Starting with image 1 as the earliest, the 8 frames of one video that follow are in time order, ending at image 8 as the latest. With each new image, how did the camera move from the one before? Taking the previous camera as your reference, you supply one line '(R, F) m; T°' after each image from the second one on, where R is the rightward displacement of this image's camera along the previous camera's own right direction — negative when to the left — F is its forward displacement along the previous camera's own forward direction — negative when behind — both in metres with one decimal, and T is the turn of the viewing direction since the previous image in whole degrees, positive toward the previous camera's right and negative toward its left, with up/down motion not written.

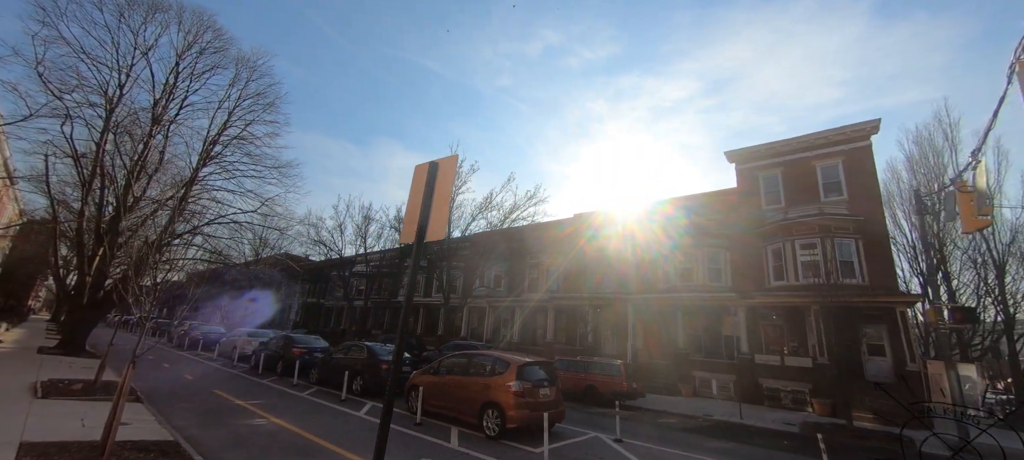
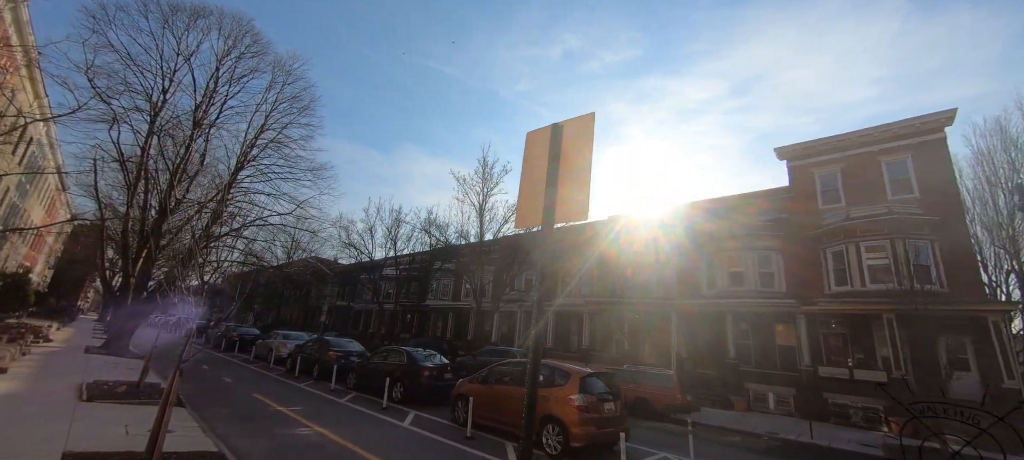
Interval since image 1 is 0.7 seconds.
(-0.6, +0.5) m; -3°
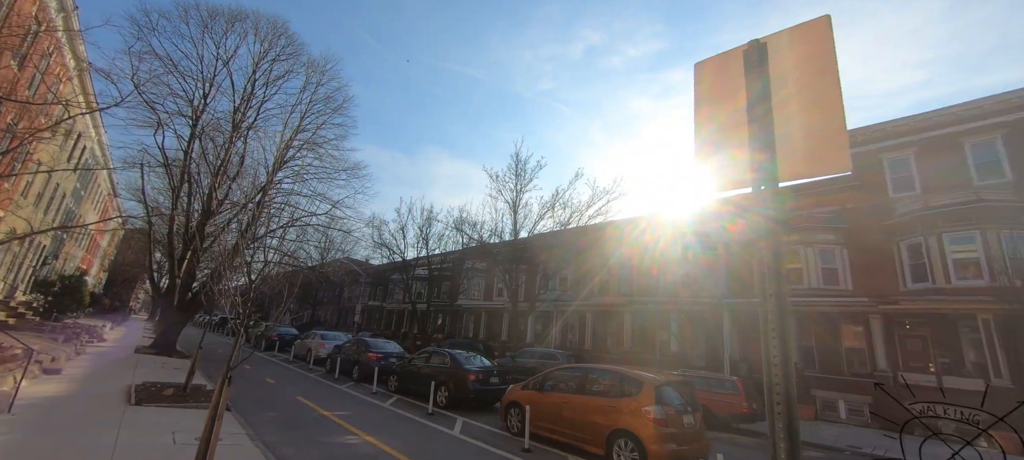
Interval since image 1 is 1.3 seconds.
(-0.5, +0.6) m; -4°
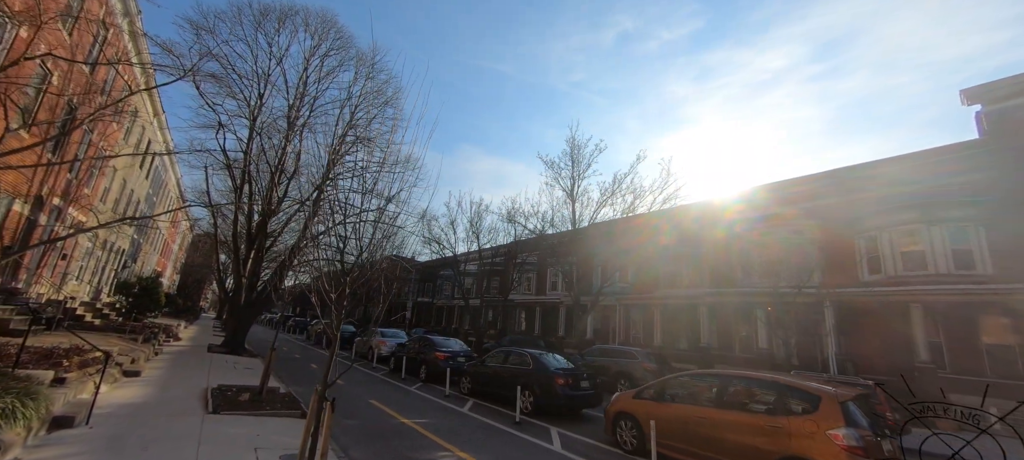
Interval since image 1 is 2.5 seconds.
(-1.0, +1.0) m; -5°
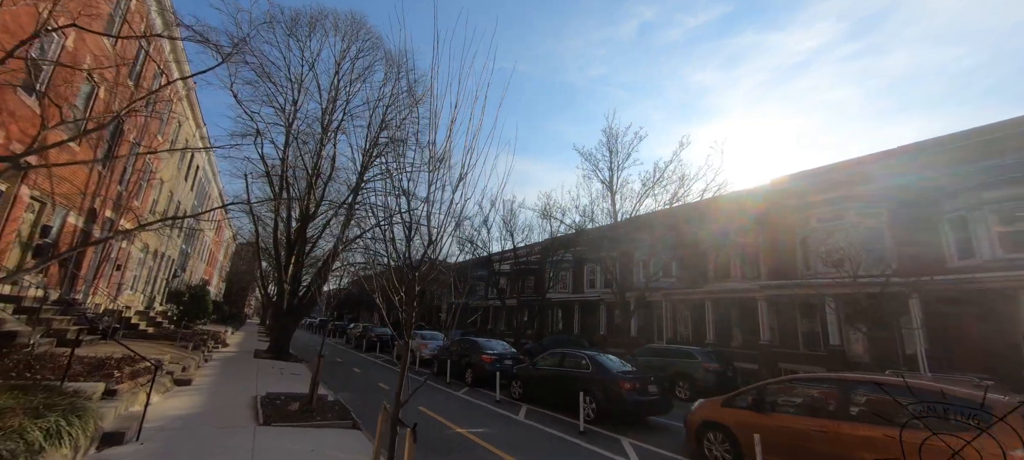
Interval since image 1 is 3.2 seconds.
(-0.5, +0.6) m; -4°
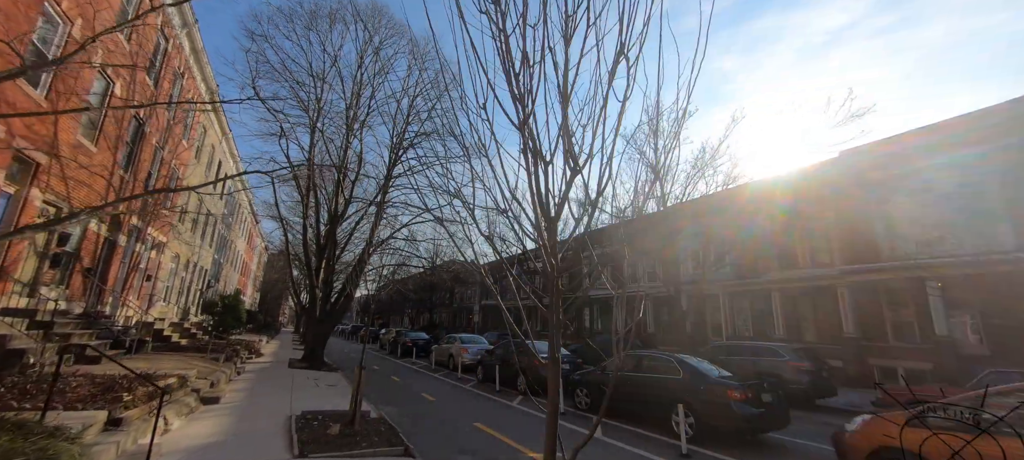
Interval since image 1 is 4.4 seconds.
(-0.7, +1.3) m; -3°
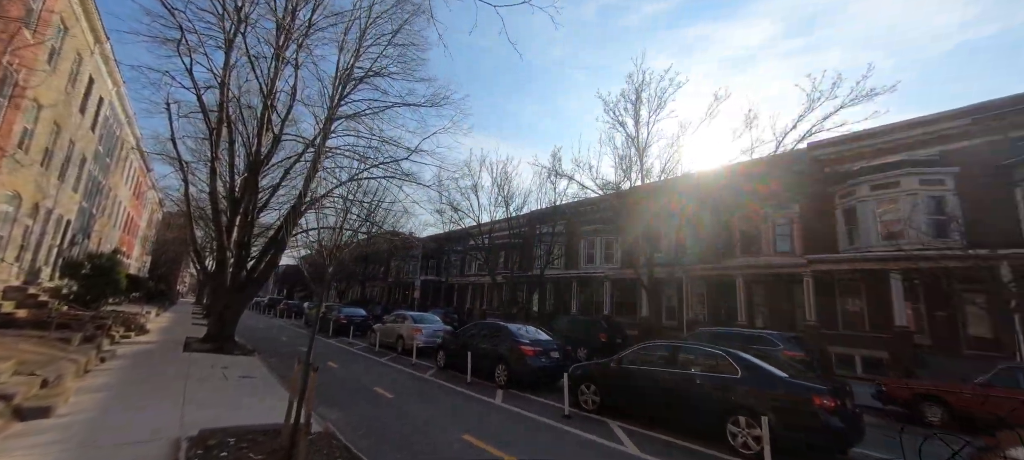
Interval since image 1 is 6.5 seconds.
(-1.2, +2.3) m; +9°
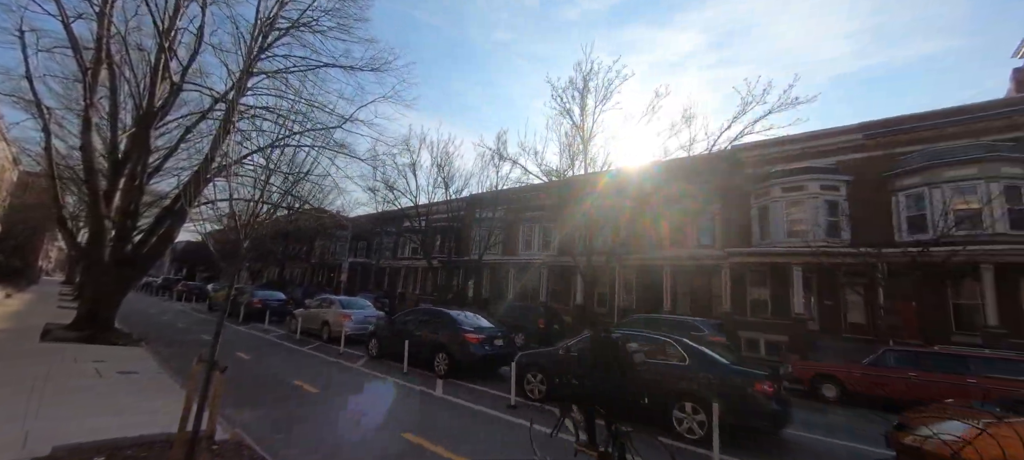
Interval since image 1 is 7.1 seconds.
(-0.3, +0.6) m; +9°
